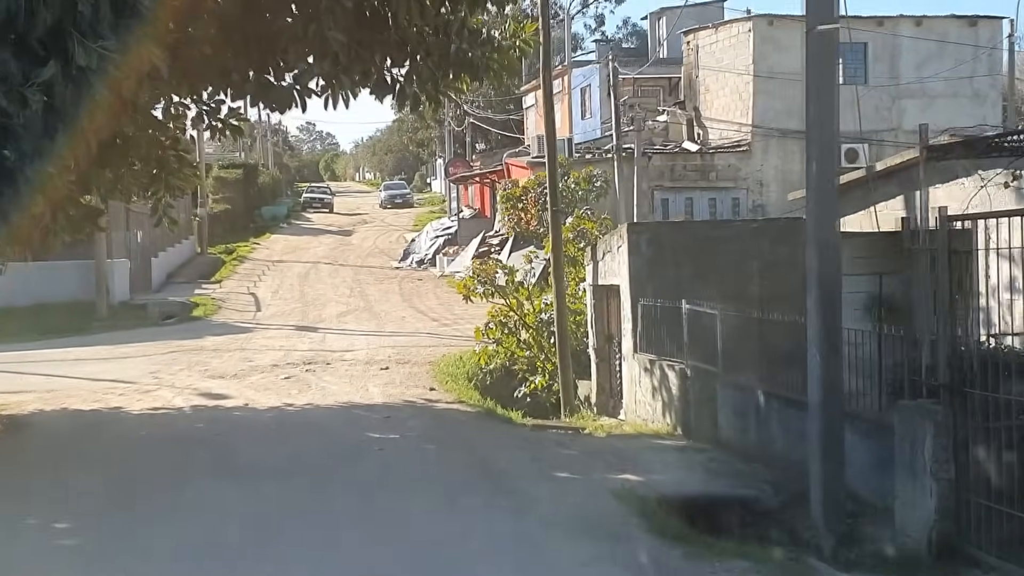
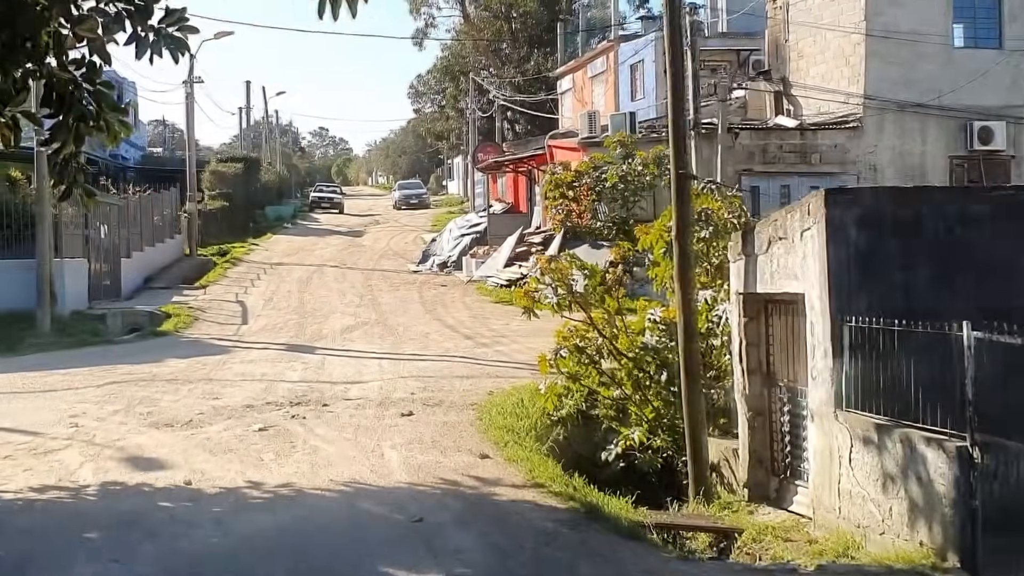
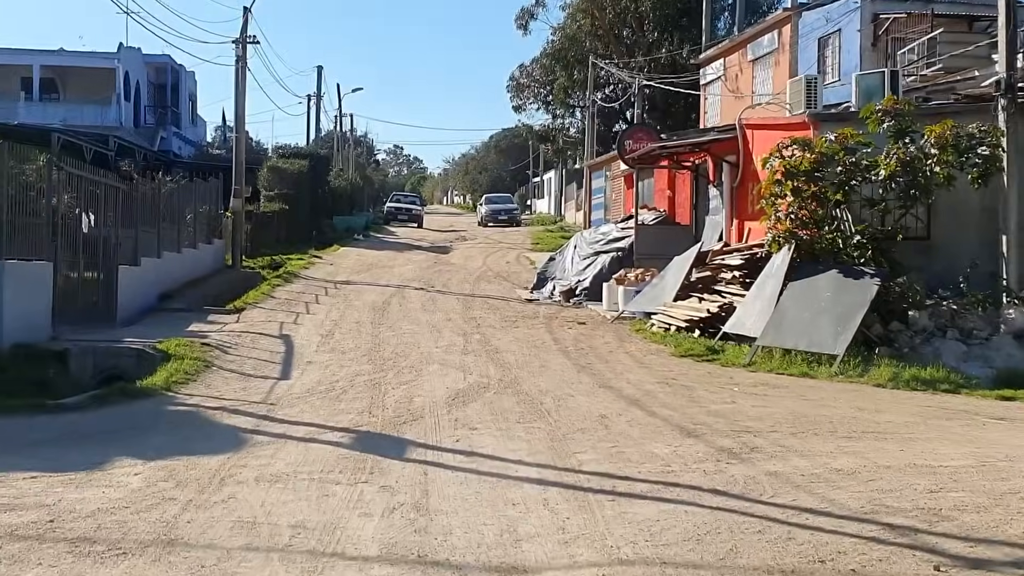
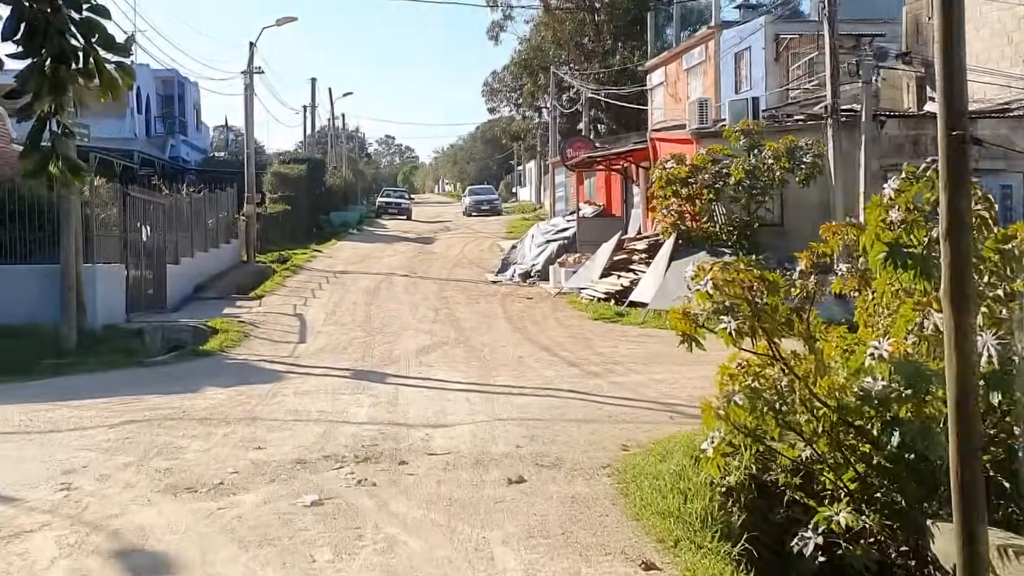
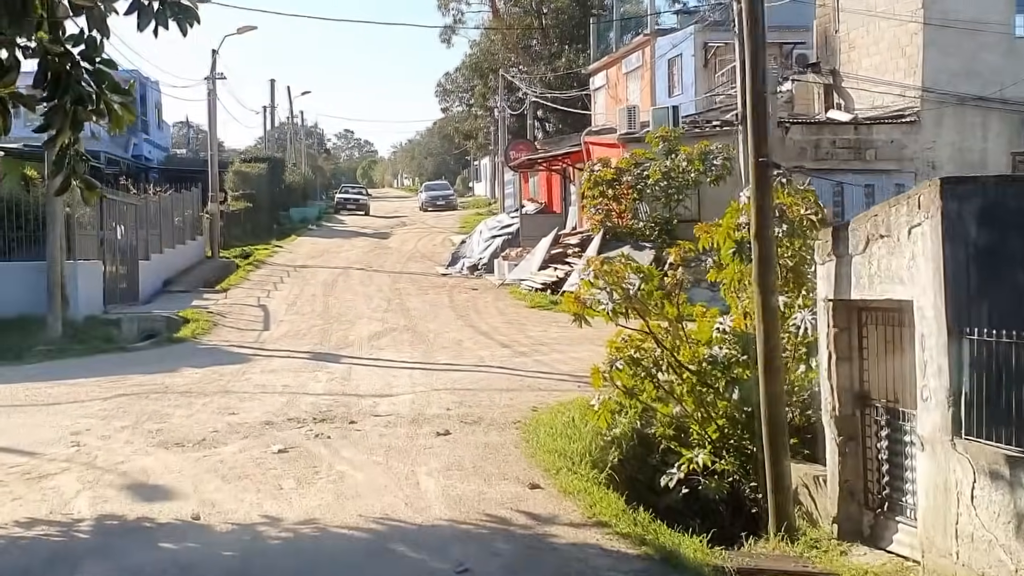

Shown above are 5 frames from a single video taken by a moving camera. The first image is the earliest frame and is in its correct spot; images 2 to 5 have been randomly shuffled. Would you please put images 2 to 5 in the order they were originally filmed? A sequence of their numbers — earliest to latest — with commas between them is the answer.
2, 5, 4, 3
